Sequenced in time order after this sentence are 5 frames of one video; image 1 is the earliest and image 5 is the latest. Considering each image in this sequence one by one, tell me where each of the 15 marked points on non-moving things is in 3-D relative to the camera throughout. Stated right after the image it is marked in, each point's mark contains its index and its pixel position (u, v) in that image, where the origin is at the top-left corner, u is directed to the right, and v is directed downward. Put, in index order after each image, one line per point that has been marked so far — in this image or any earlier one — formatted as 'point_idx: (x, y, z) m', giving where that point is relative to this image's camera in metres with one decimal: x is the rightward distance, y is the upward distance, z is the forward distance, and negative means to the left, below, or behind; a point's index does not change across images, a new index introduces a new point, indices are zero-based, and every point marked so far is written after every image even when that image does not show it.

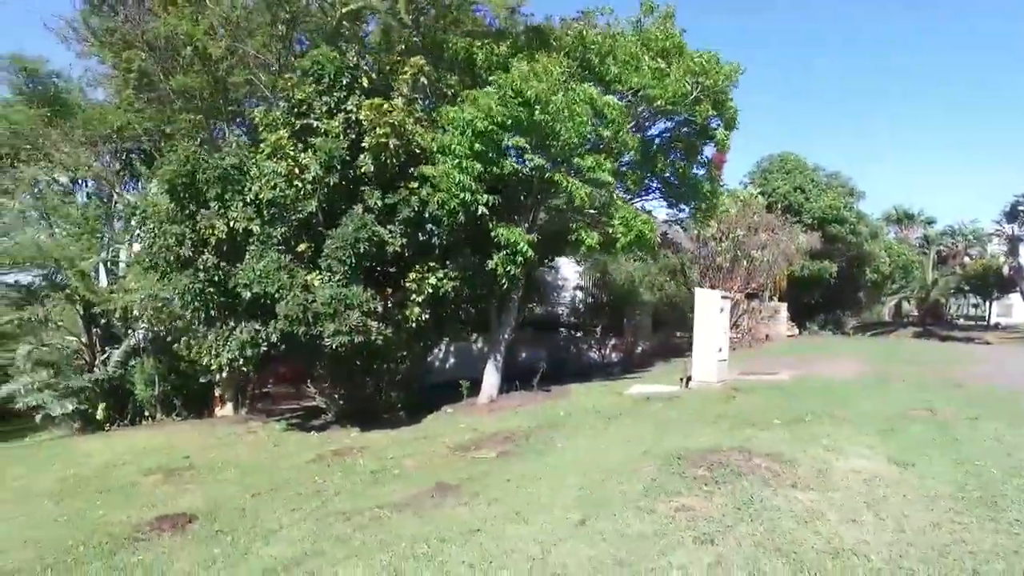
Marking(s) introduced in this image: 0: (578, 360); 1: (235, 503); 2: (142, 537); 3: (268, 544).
0: (+1.7, -1.9, +18.1) m
1: (-2.8, -2.2, +7.1) m
2: (-3.2, -2.2, +6.1) m
3: (-1.9, -2.0, +5.6) m
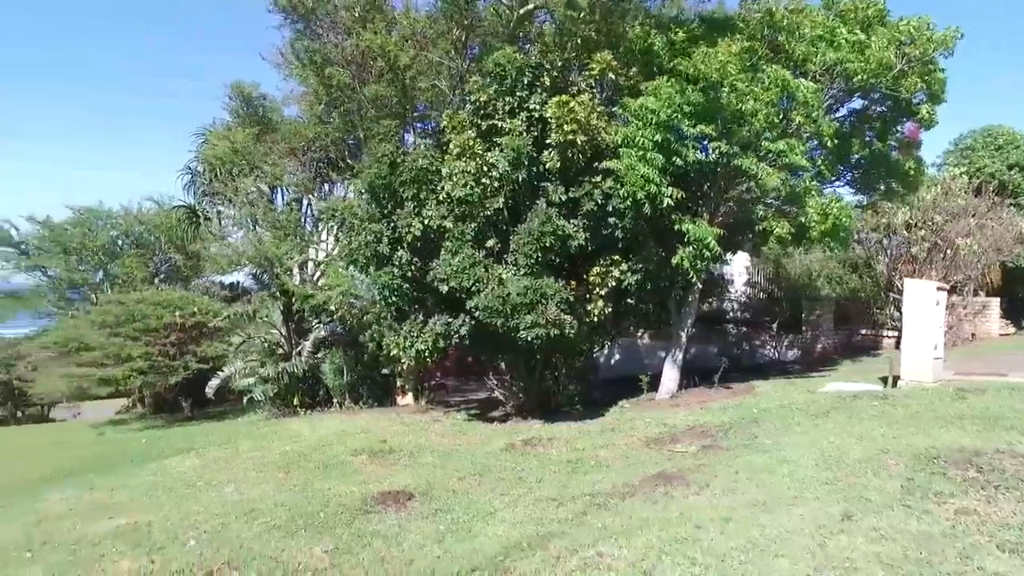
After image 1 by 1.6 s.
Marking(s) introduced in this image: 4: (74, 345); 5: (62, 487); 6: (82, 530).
0: (+6.0, -1.7, +17.4) m
1: (-0.7, -2.1, +7.6) m
2: (-1.3, -2.1, +6.7) m
3: (-0.2, -2.0, +5.9) m
4: (-12.0, -1.5, +18.9) m
5: (-6.4, -2.8, +9.9) m
6: (-4.5, -2.5, +7.3) m
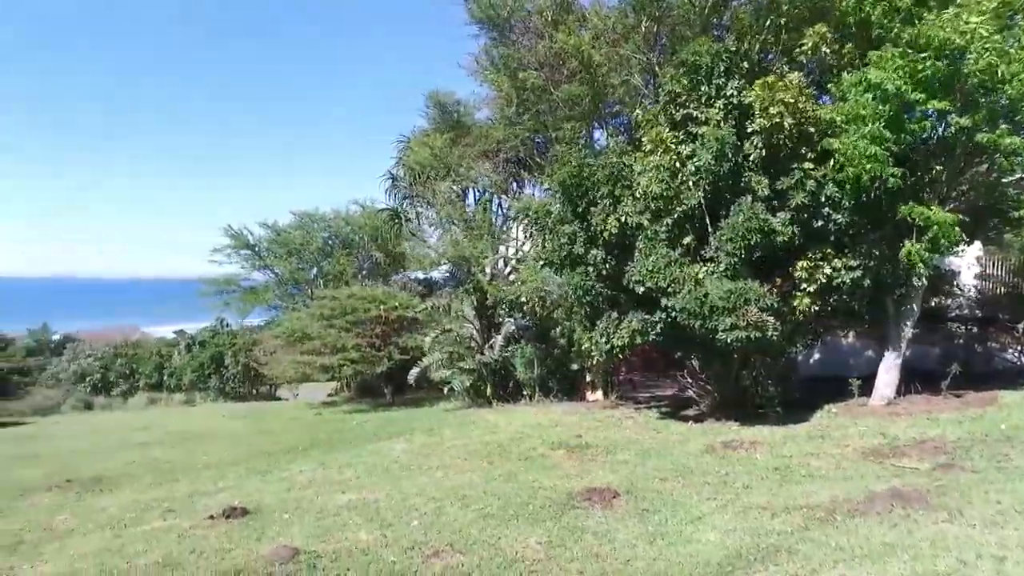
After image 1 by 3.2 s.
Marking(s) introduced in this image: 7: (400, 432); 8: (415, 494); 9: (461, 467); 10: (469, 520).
0: (+10.4, -1.6, +15.4) m
1: (+1.5, -2.1, +7.5) m
2: (+0.7, -2.1, +6.8) m
3: (+1.6, -2.0, +5.8) m
4: (-6.6, -1.4, +21.4) m
5: (-3.5, -2.8, +11.3) m
6: (-2.2, -2.5, +8.2) m
7: (-2.2, -2.8, +13.6) m
8: (-1.1, -2.4, +8.0) m
9: (-0.7, -2.4, +9.5) m
10: (-0.4, -2.2, +6.6) m
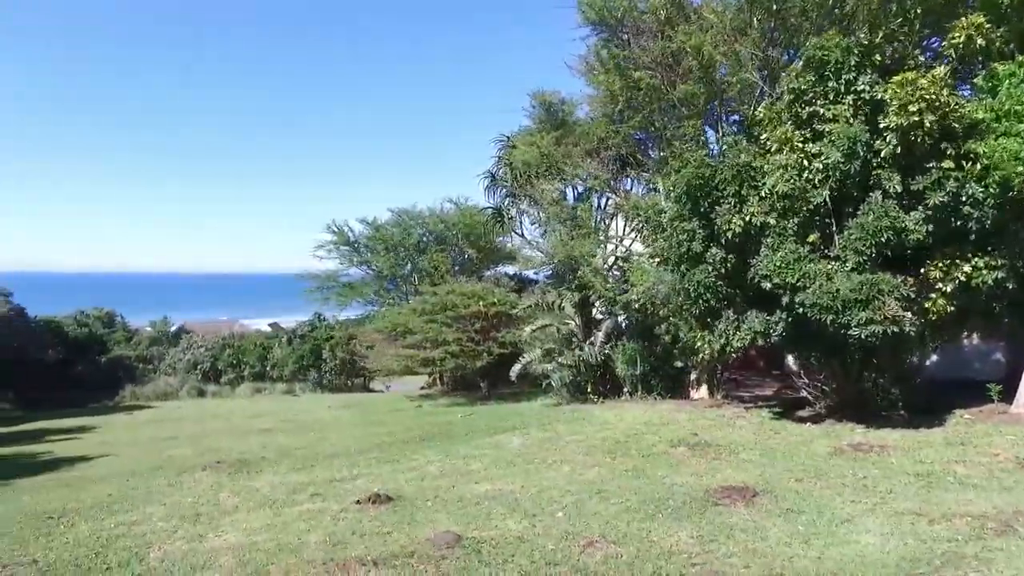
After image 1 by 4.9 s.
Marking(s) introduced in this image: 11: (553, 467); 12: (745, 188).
0: (+12.7, -1.6, +14.3) m
1: (+3.0, -2.1, +7.5) m
2: (+2.1, -2.1, +6.9) m
3: (+2.9, -2.0, +5.8) m
4: (-3.5, -1.3, +22.2) m
5: (-1.5, -2.8, +11.8) m
6: (-0.7, -2.5, +8.6) m
7: (0.0, -2.8, +14.0) m
8: (+0.4, -2.4, +8.3) m
9: (+1.0, -2.4, +9.7) m
10: (+1.0, -2.2, +6.9) m
11: (+0.6, -2.5, +9.6) m
12: (+3.5, +1.5, +10.7) m
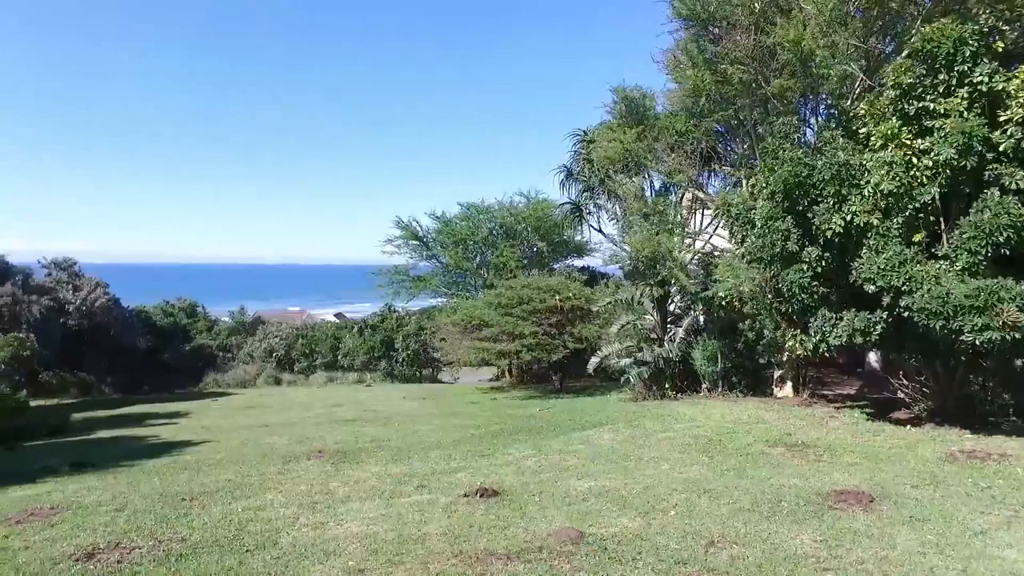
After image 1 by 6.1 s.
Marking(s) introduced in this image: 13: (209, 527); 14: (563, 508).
0: (+14.5, -1.6, +13.4) m
1: (+4.2, -2.2, +7.4) m
2: (+3.2, -2.2, +6.9) m
3: (+3.9, -2.1, +5.7) m
4: (-1.1, -1.1, +22.5) m
5: (0.0, -2.7, +12.1) m
6: (+0.6, -2.5, +8.8) m
7: (+1.7, -2.7, +14.1) m
8: (+1.7, -2.4, +8.4) m
9: (+2.4, -2.4, +9.7) m
10: (+2.1, -2.3, +6.9) m
11: (+1.9, -2.4, +9.7) m
12: (+5.0, +1.6, +10.5) m
13: (-3.4, -2.7, +7.7) m
14: (+0.6, -2.4, +7.7) m
